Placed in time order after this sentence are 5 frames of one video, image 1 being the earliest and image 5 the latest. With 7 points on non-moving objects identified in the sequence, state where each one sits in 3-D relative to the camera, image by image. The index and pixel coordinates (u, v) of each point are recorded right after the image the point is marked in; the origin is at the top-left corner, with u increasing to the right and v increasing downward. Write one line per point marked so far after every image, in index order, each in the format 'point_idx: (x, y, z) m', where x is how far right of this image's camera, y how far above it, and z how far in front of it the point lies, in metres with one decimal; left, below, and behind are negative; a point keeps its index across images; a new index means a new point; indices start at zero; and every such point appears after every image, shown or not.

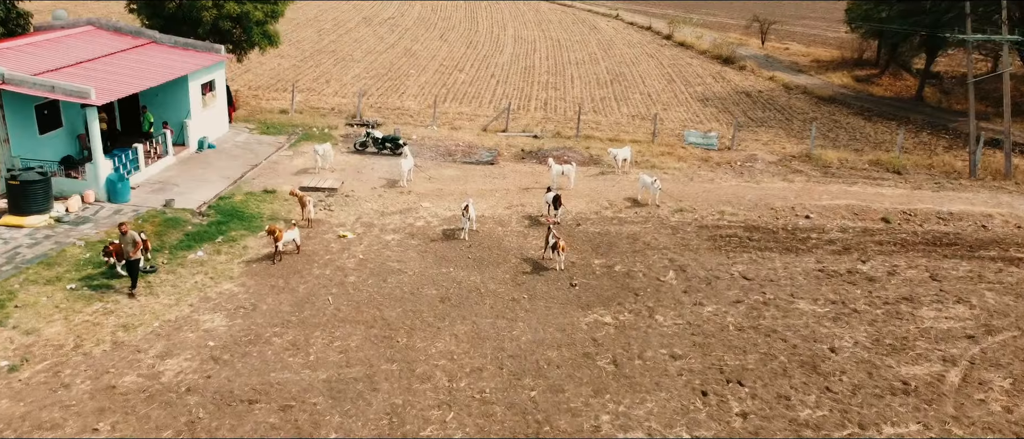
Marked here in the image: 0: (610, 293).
0: (+1.8, -1.3, +12.4) m
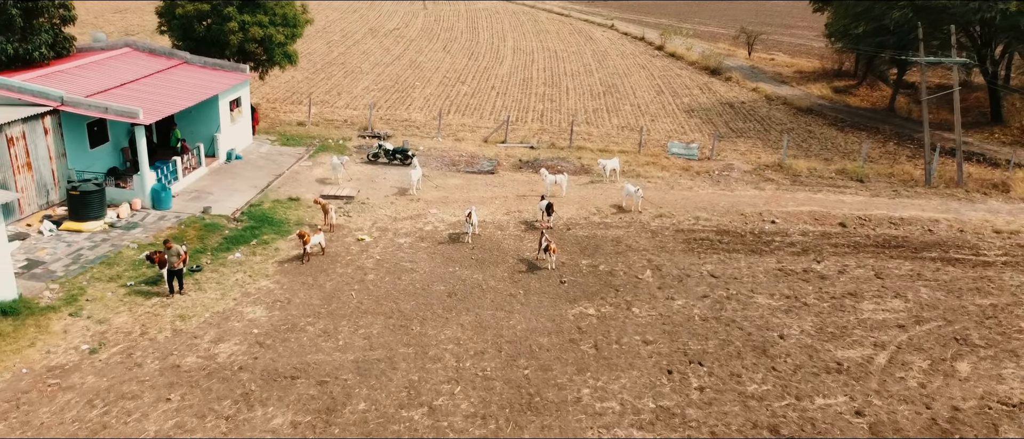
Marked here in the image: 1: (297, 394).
0: (+1.8, -1.5, +14.3) m
1: (-3.5, -2.9, +10.9) m
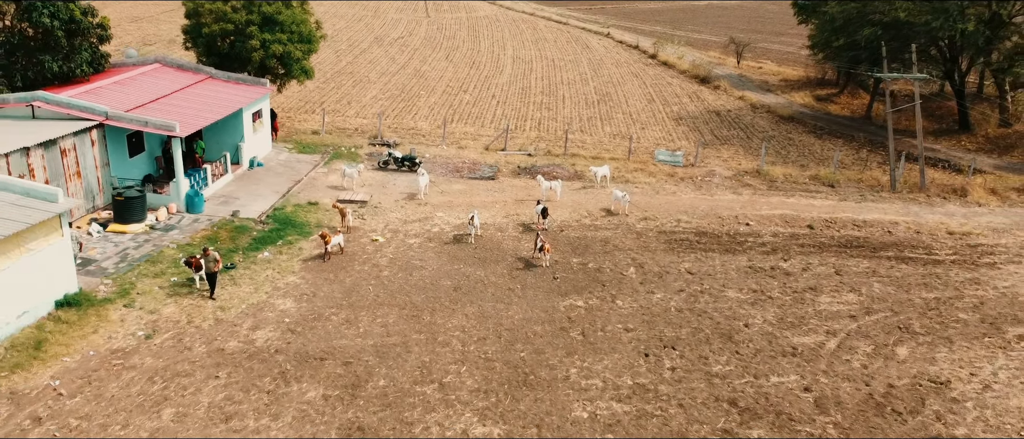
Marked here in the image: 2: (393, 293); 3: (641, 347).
0: (+1.7, -1.6, +16.2) m
1: (-3.6, -2.9, +12.7) m
2: (-2.8, -1.7, +15.6) m
3: (+2.7, -2.6, +13.8) m
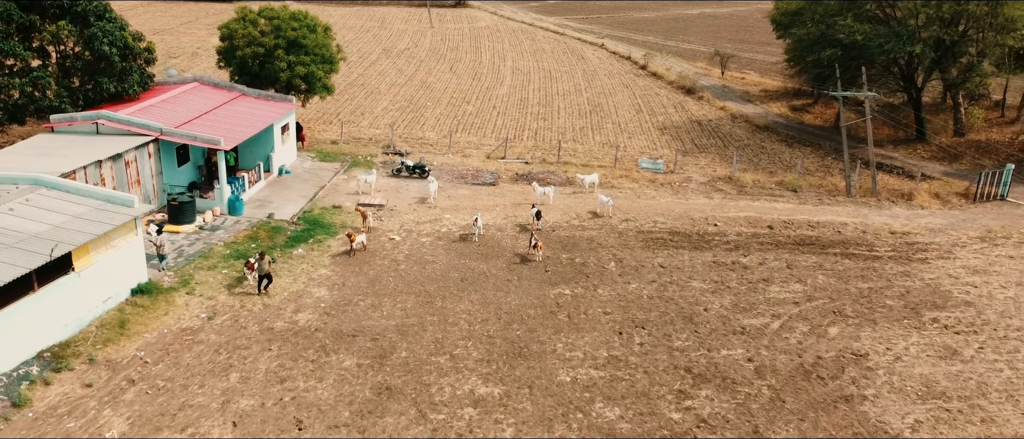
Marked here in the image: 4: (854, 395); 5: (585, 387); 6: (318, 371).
0: (+1.7, -1.6, +19.1) m
1: (-3.6, -3.0, +15.6) m
2: (-2.9, -1.8, +18.5) m
3: (+2.6, -2.7, +16.7) m
4: (+7.5, -3.8, +14.5) m
5: (+1.6, -3.6, +14.4) m
6: (-4.3, -3.4, +14.7) m
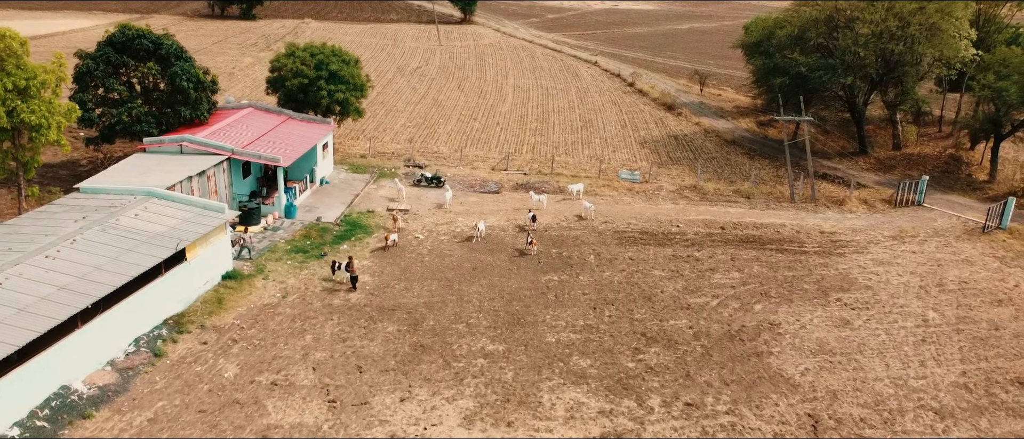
0: (+1.7, -1.7, +24.3) m
1: (-3.6, -3.1, +20.9) m
2: (-2.8, -1.9, +23.8) m
3: (+2.6, -2.8, +21.9) m
4: (+7.5, -3.9, +19.7) m
5: (+1.6, -3.7, +19.6) m
6: (-4.3, -3.5, +20.0) m
